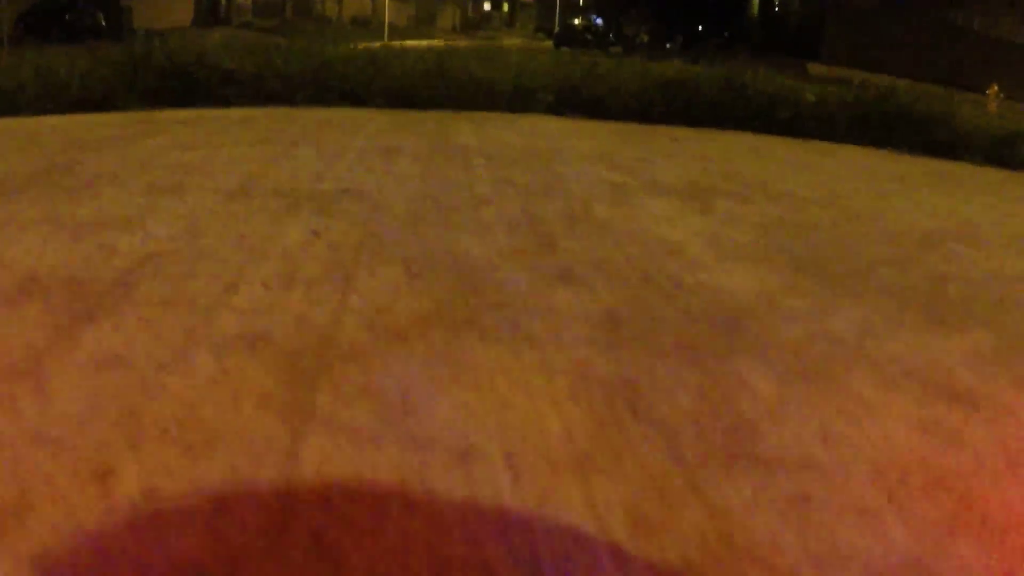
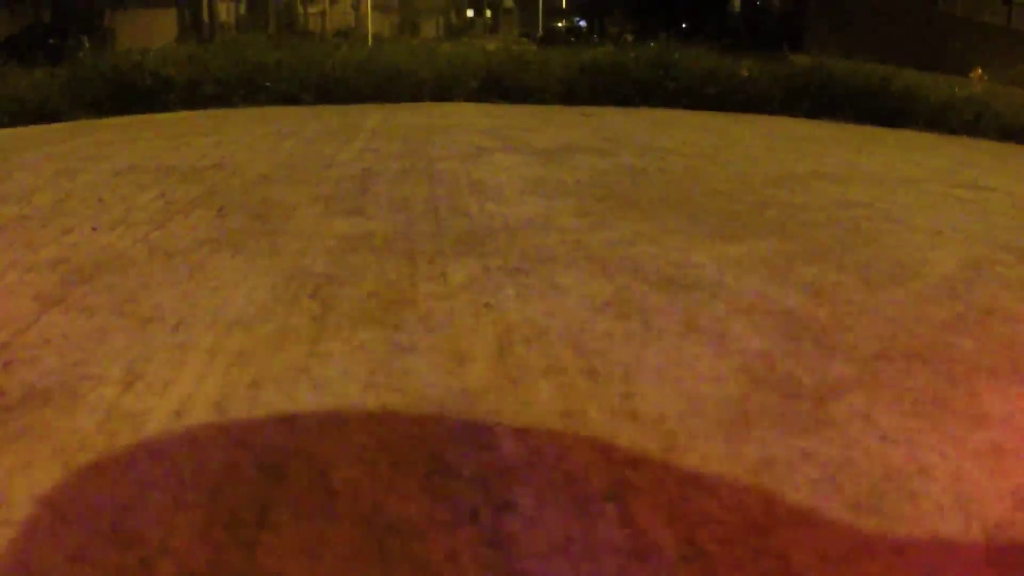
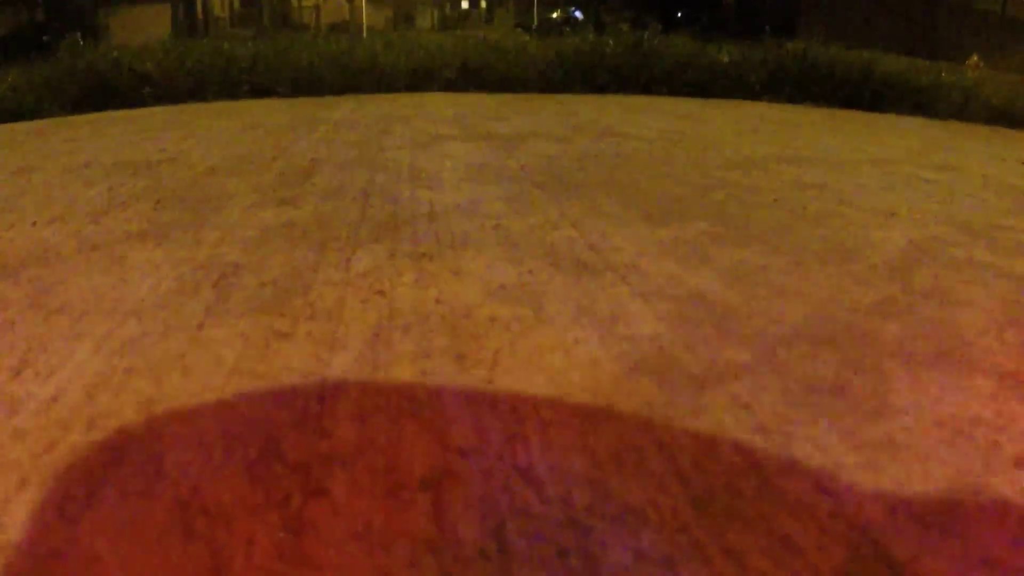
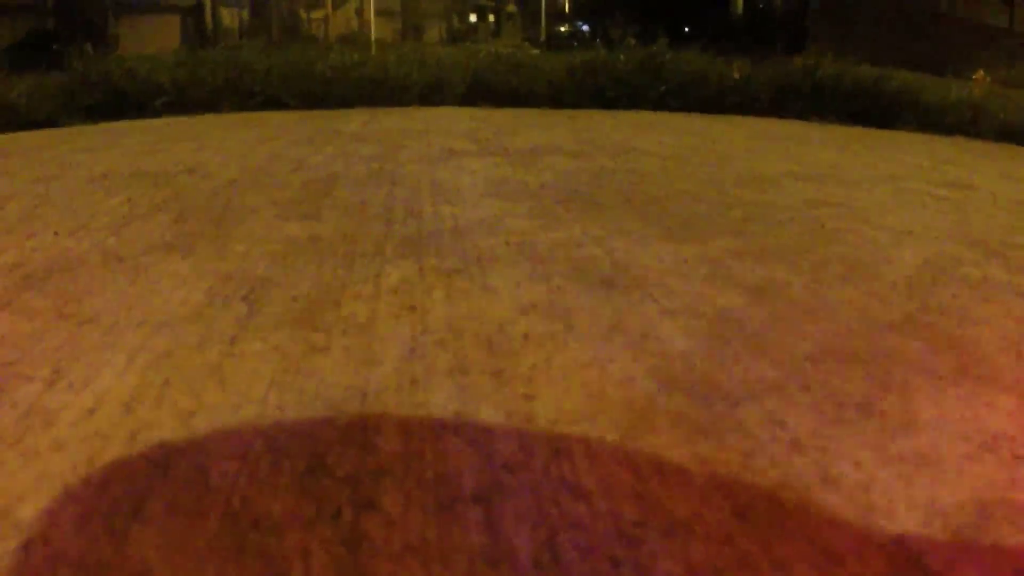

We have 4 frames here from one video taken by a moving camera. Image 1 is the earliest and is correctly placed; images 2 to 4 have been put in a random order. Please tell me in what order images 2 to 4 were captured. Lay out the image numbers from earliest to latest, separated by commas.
2, 4, 3
